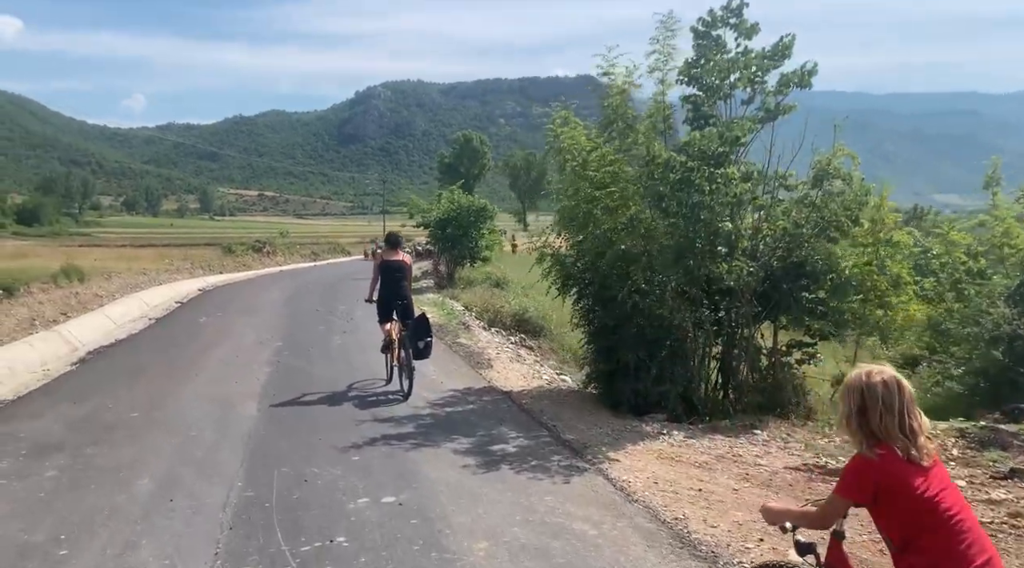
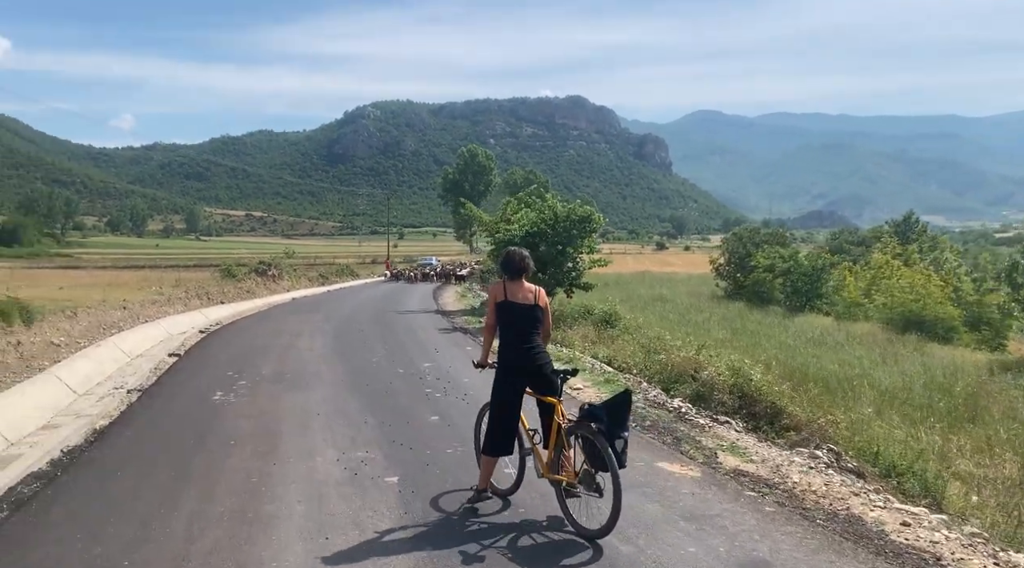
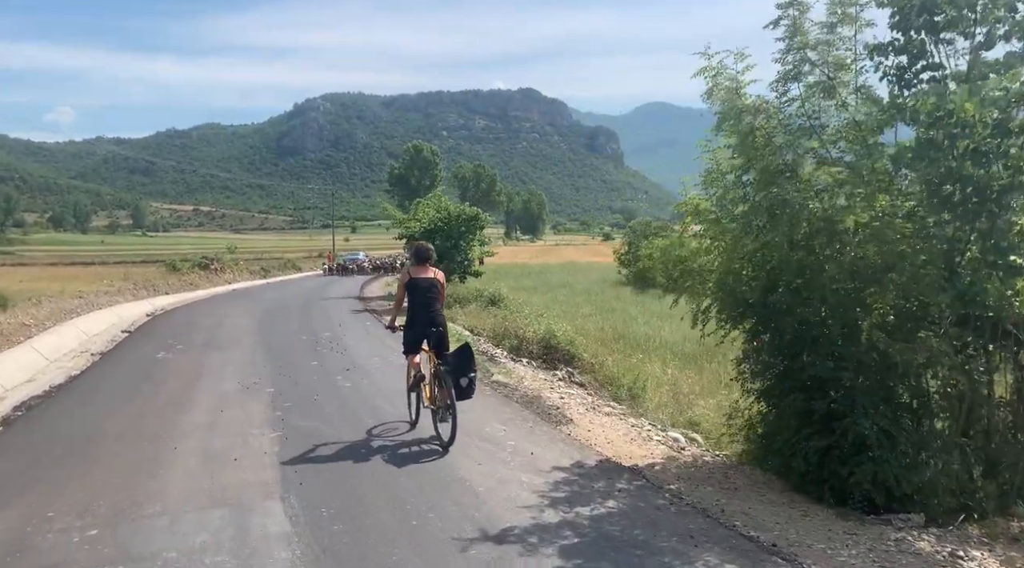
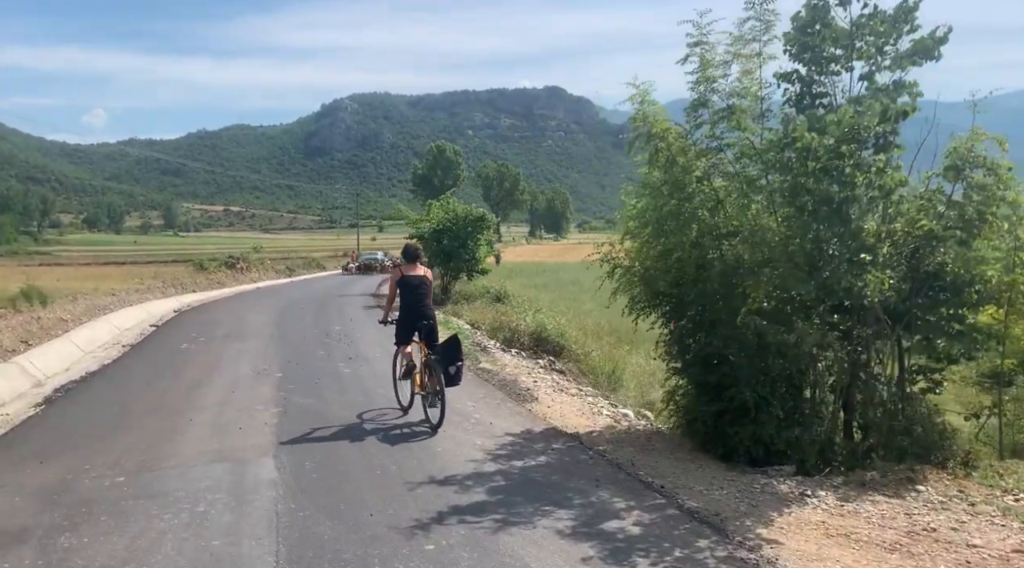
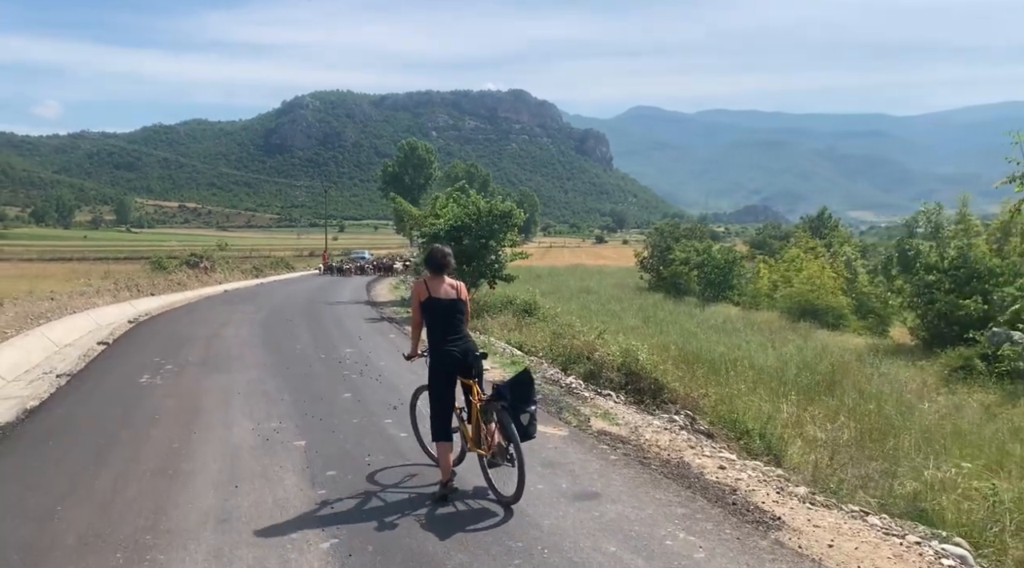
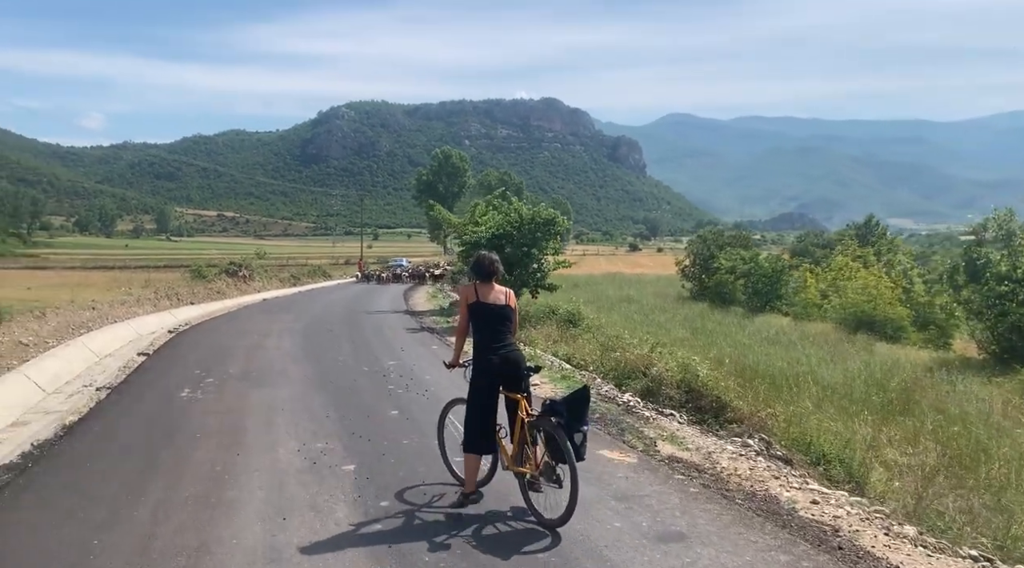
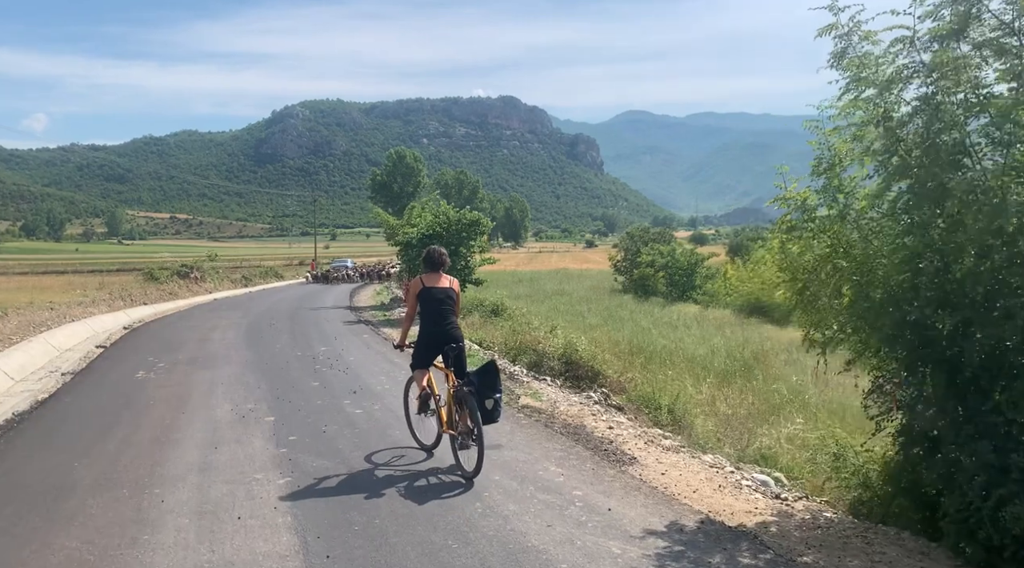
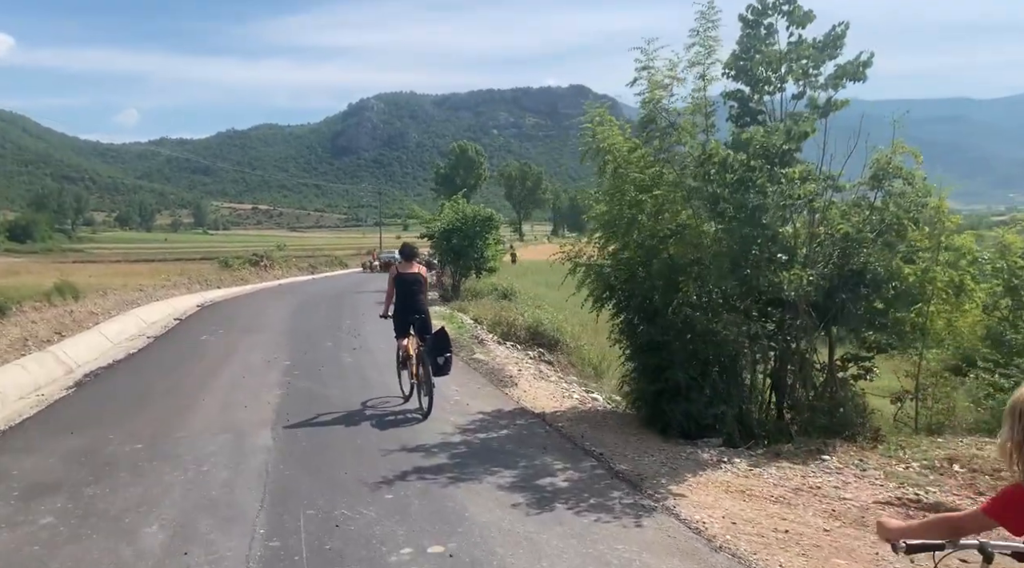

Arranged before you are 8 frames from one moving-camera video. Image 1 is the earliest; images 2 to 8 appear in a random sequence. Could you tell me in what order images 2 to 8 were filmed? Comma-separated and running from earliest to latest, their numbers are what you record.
8, 4, 3, 7, 5, 6, 2
